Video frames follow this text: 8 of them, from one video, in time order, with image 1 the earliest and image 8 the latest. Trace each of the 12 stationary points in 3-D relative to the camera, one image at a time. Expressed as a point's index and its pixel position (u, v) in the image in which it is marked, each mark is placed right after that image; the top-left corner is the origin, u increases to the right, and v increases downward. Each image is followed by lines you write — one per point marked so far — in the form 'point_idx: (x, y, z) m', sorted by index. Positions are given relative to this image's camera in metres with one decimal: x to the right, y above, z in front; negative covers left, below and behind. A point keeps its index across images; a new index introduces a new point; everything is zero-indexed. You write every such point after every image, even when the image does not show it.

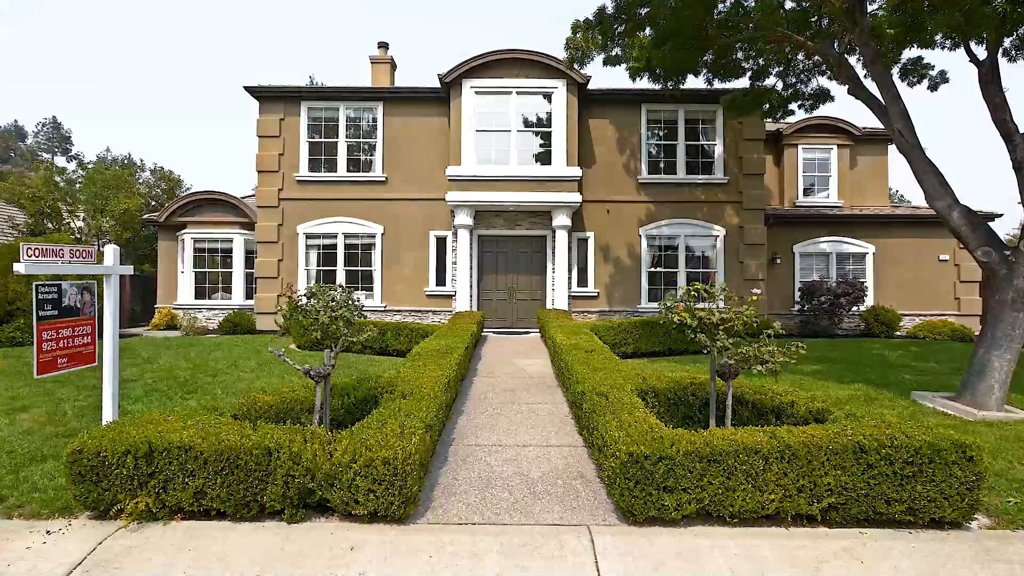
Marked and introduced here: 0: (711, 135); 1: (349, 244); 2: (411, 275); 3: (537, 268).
0: (+4.6, +3.5, +14.3) m
1: (-3.7, +1.0, +14.3) m
2: (-2.3, +0.3, +14.2) m
3: (+0.6, +0.4, +14.1) m
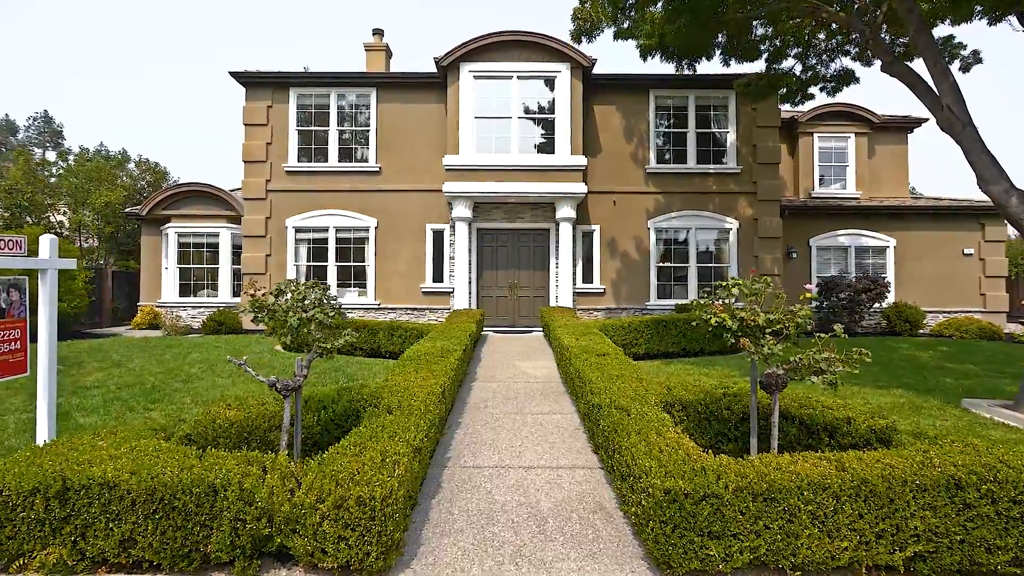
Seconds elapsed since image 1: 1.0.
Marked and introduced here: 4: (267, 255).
0: (+4.6, +3.6, +13.5) m
1: (-3.7, +1.1, +13.5) m
2: (-2.3, +0.4, +13.4) m
3: (+0.6, +0.5, +13.3) m
4: (-5.3, +0.7, +13.4) m
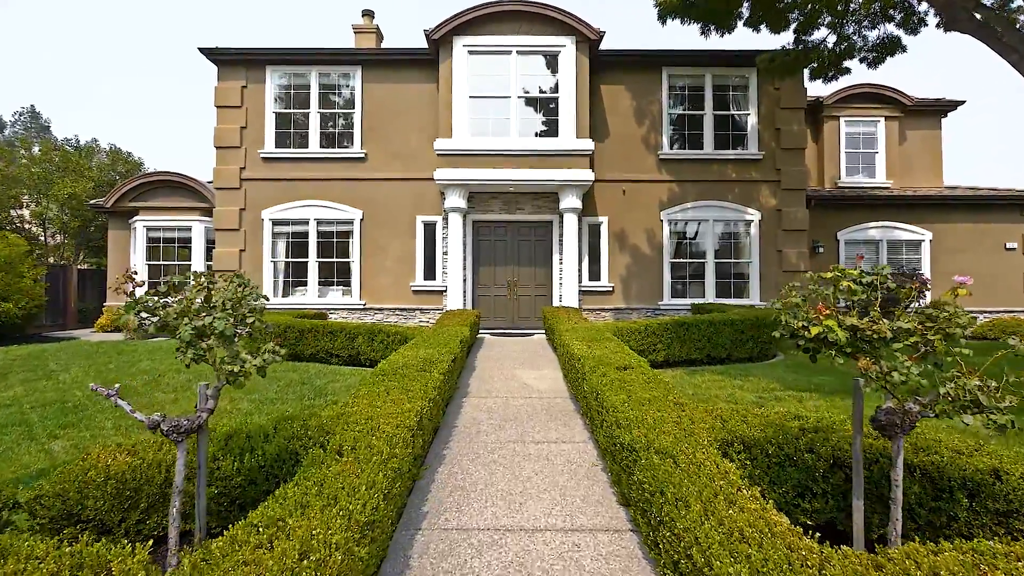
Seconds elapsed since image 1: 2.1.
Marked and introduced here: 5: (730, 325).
0: (+4.5, +3.6, +12.3) m
1: (-3.7, +1.1, +12.3) m
2: (-2.3, +0.4, +12.2) m
3: (+0.6, +0.6, +12.1) m
4: (-5.3, +0.7, +12.2) m
5: (+2.9, -0.5, +8.3) m
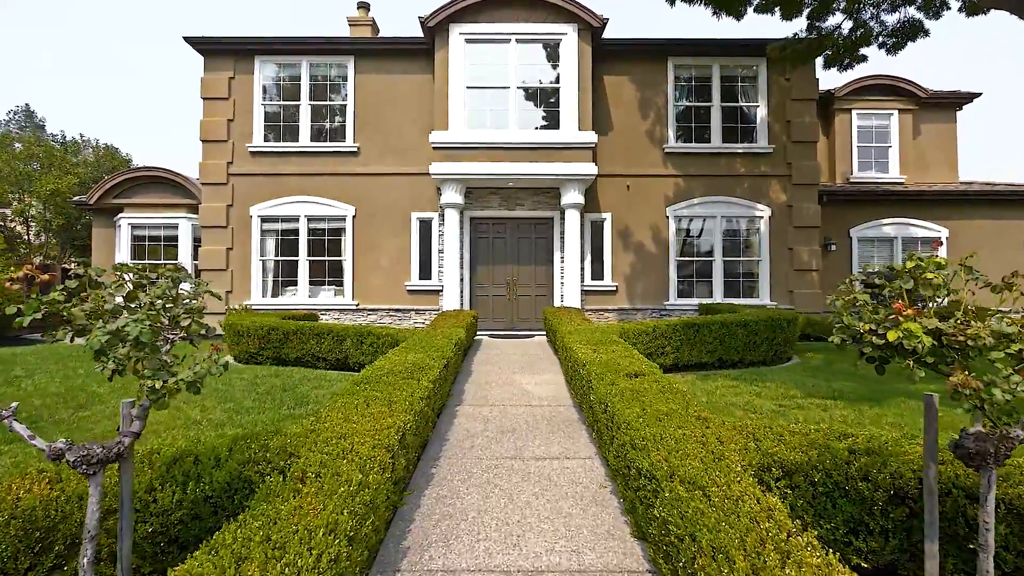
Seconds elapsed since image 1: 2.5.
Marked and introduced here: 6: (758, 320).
0: (+4.5, +3.6, +11.8) m
1: (-3.7, +1.1, +11.8) m
2: (-2.3, +0.4, +11.7) m
3: (+0.6, +0.6, +11.6) m
4: (-5.3, +0.7, +11.7) m
5: (+2.9, -0.5, +7.8) m
6: (+3.1, -0.4, +7.9) m
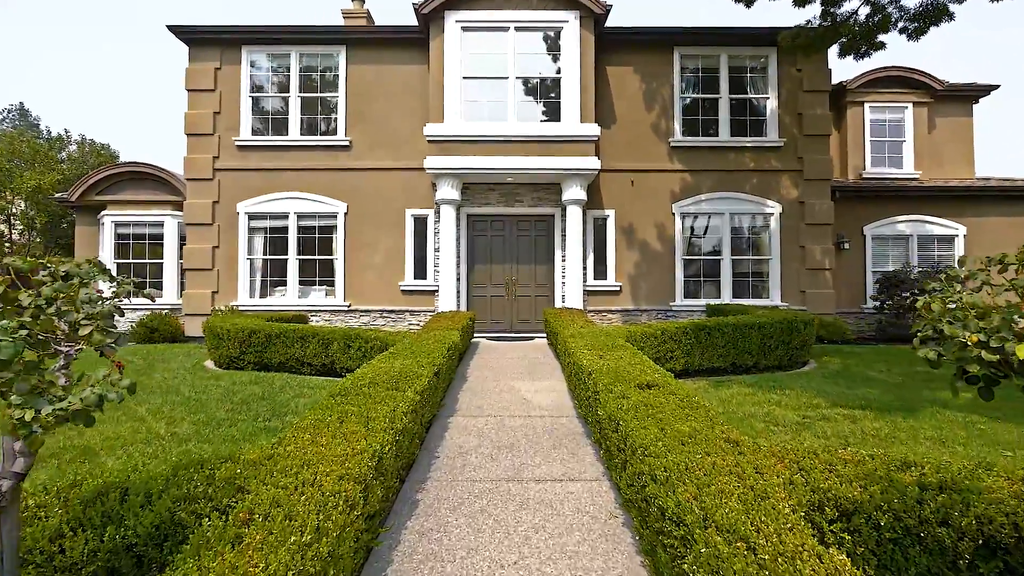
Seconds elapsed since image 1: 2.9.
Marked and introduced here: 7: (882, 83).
0: (+4.5, +3.6, +11.3) m
1: (-3.8, +1.1, +11.3) m
2: (-2.3, +0.4, +11.2) m
3: (+0.5, +0.6, +11.1) m
4: (-5.3, +0.7, +11.2) m
5: (+2.9, -0.5, +7.3) m
6: (+3.1, -0.4, +7.4) m
7: (+7.4, +4.1, +12.5) m
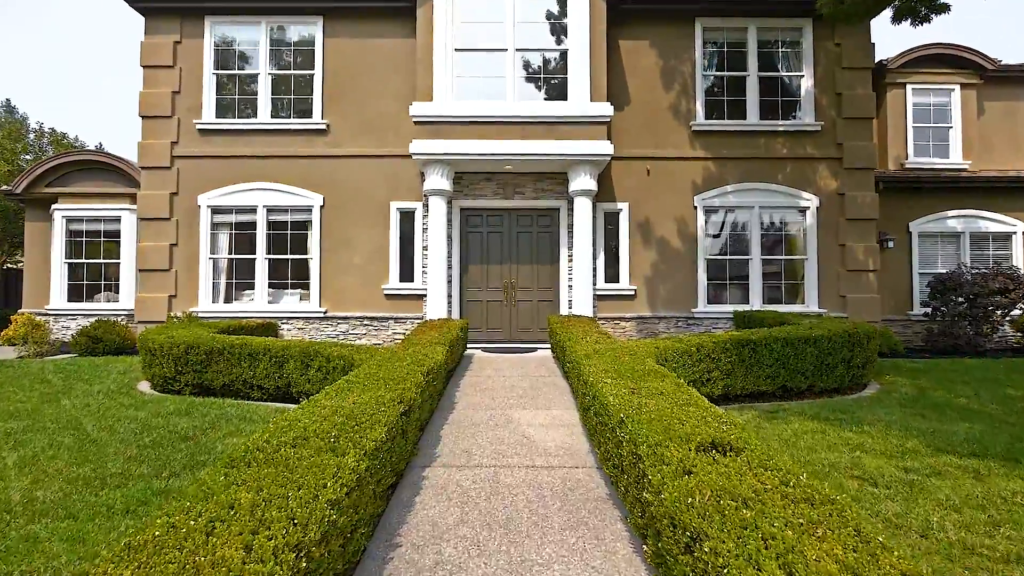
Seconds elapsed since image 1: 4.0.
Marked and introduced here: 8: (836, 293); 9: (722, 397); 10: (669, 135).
0: (+4.5, +3.6, +9.9) m
1: (-3.8, +1.0, +9.9) m
2: (-2.3, +0.3, +9.8) m
3: (+0.5, +0.5, +9.7) m
4: (-5.3, +0.7, +9.8) m
5: (+2.8, -0.5, +5.9) m
6: (+3.1, -0.5, +6.0) m
7: (+7.4, +4.0, +11.2) m
8: (+5.0, -0.1, +9.6) m
9: (+1.9, -1.0, +5.7) m
10: (+2.5, +2.4, +9.8) m
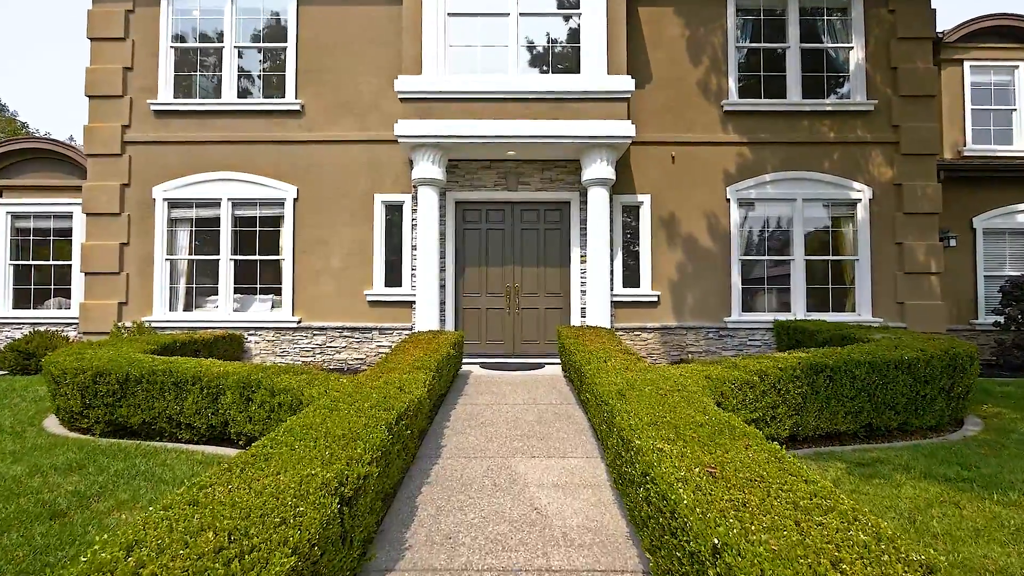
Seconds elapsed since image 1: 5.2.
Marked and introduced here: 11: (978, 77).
0: (+4.5, +3.5, +8.6) m
1: (-3.7, +1.0, +8.6) m
2: (-2.3, +0.3, +8.5) m
3: (+0.6, +0.4, +8.4) m
4: (-5.3, +0.6, +8.5) m
5: (+2.9, -0.6, +4.6) m
6: (+3.1, -0.5, +4.6) m
7: (+7.5, +4.0, +9.8) m
8: (+5.0, -0.1, +8.3) m
9: (+2.0, -1.1, +4.4) m
10: (+2.5, +2.3, +8.4) m
11: (+7.4, +3.4, +9.9) m
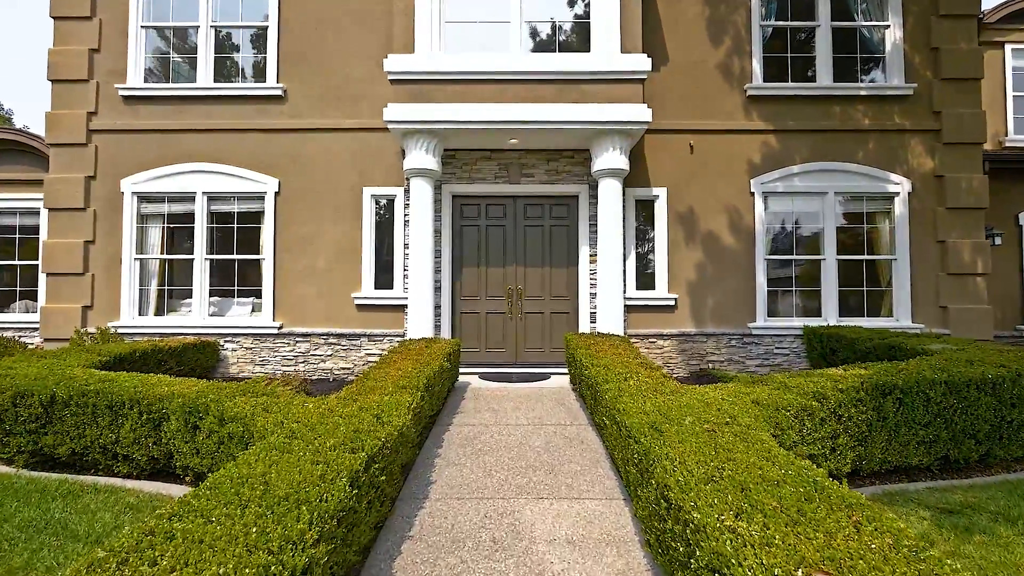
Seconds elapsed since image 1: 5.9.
0: (+4.6, +3.5, +7.8) m
1: (-3.7, +0.9, +7.9) m
2: (-2.2, +0.2, +7.7) m
3: (+0.6, +0.4, +7.6) m
4: (-5.3, +0.6, +7.8) m
5: (+2.9, -0.6, +3.8) m
6: (+3.1, -0.6, +3.9) m
7: (+7.5, +3.9, +9.1) m
8: (+5.1, -0.2, +7.5) m
9: (+2.0, -1.1, +3.6) m
10: (+2.5, +2.3, +7.7) m
11: (+7.4, +3.3, +9.2) m
